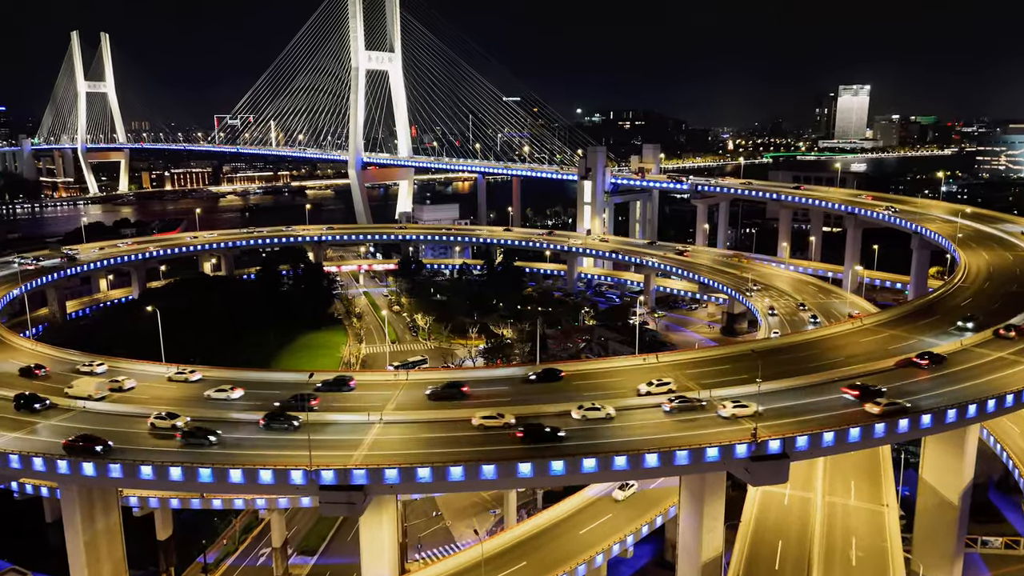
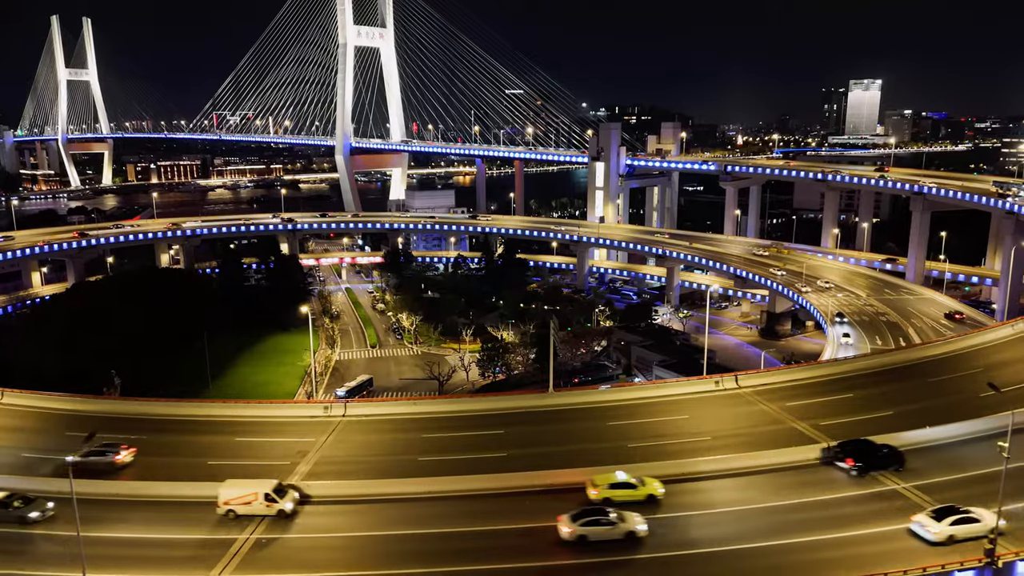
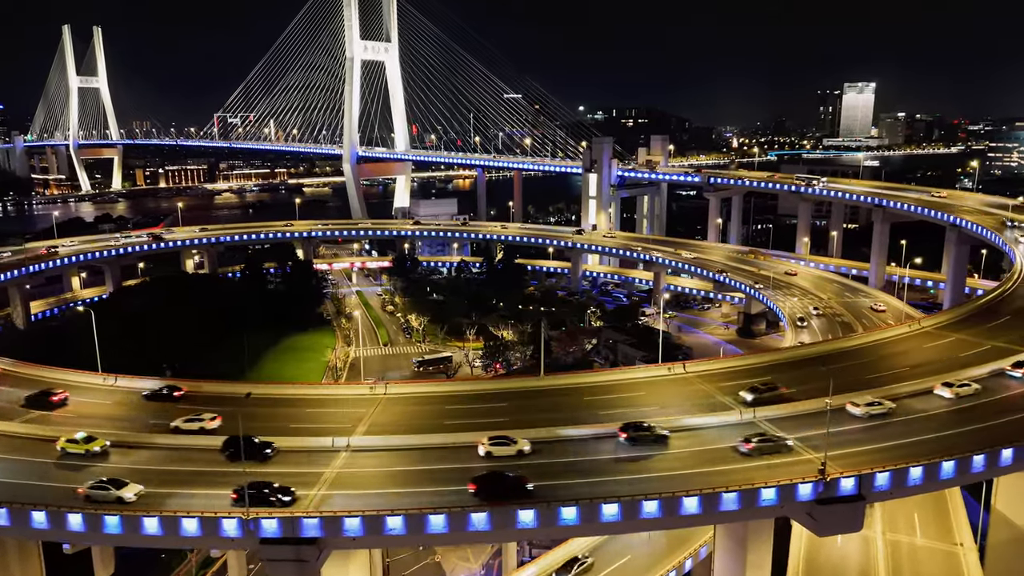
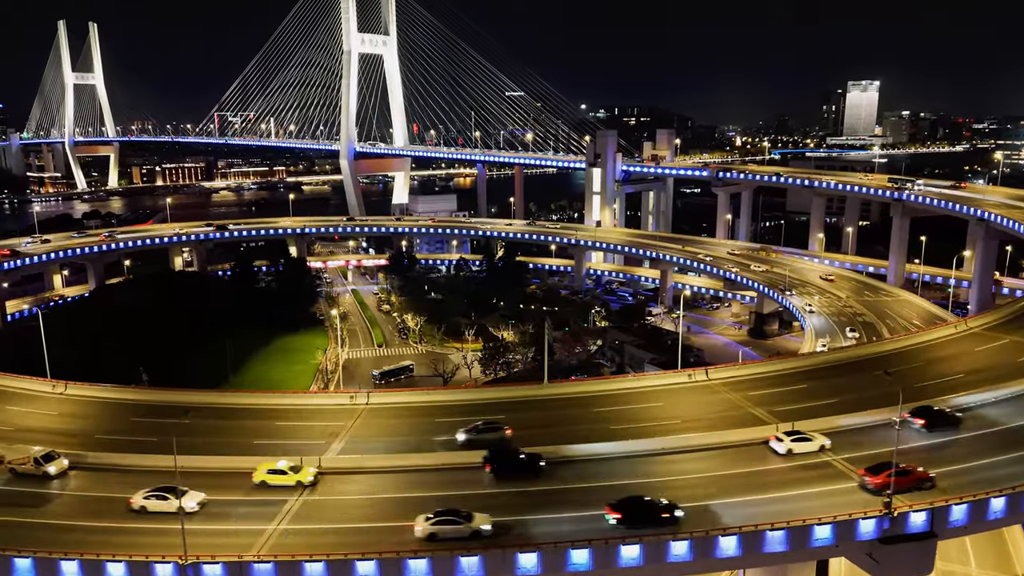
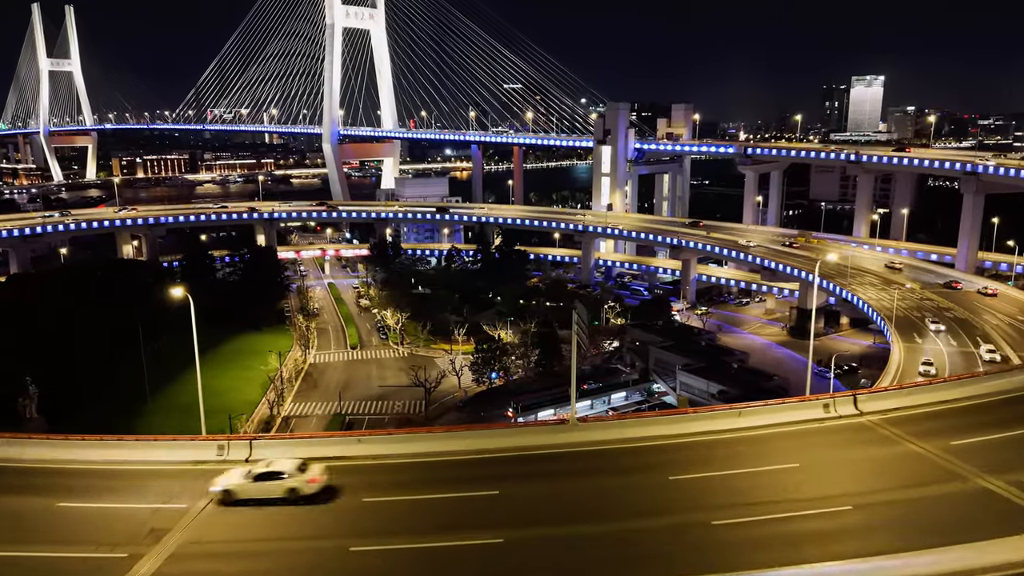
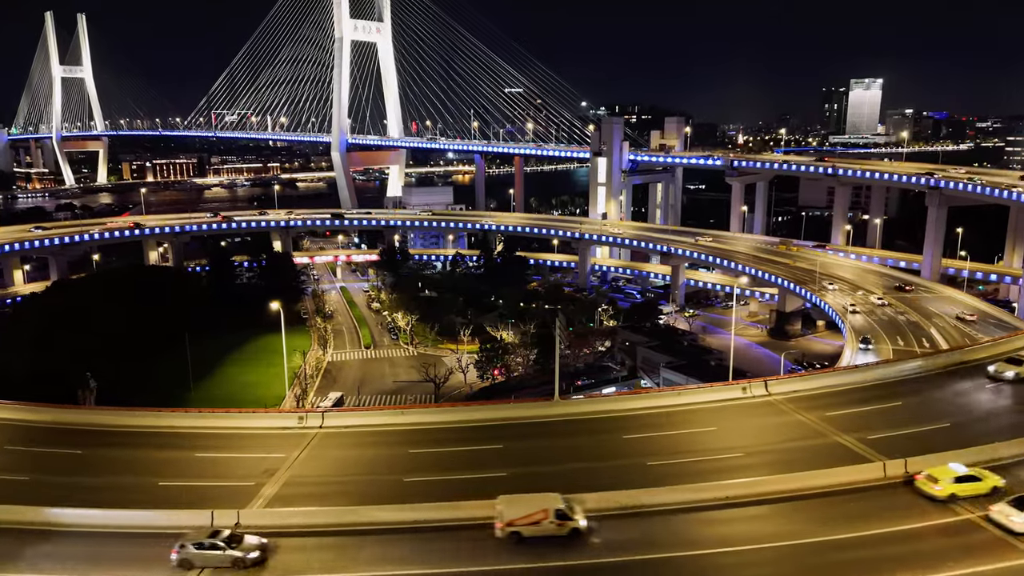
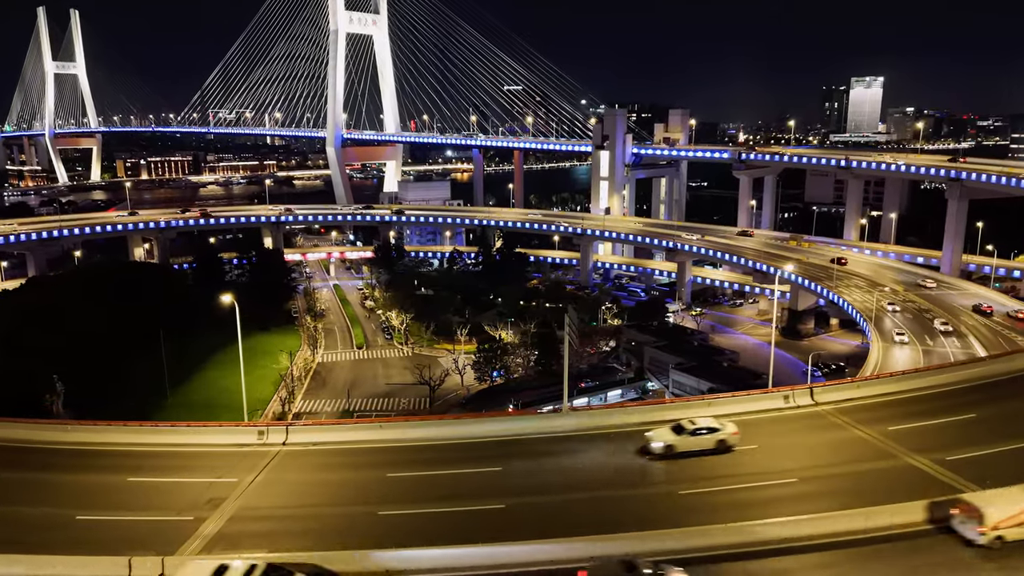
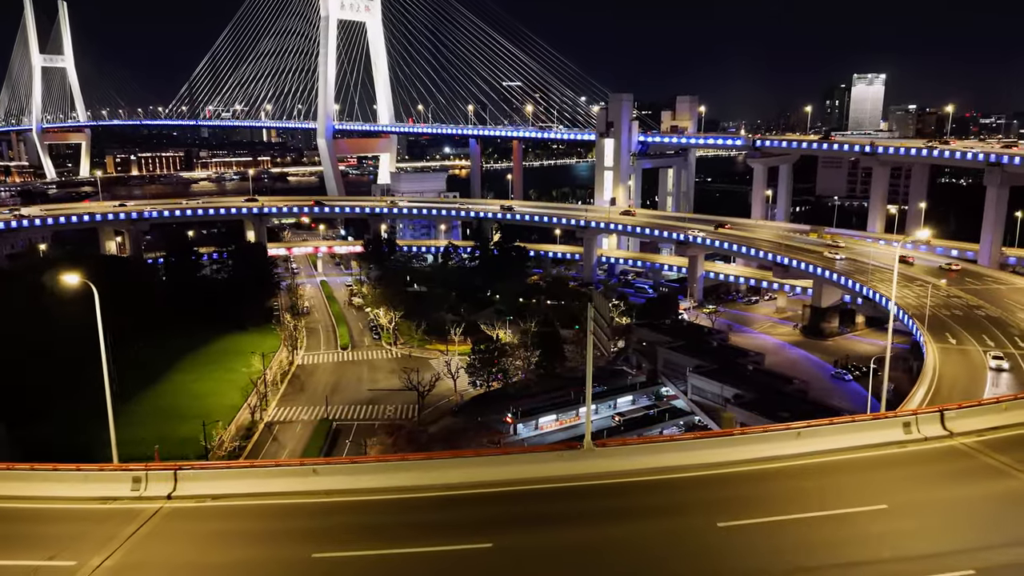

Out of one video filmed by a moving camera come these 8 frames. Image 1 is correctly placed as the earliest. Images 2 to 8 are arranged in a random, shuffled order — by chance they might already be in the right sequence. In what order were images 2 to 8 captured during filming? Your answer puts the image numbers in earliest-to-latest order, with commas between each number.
3, 4, 2, 6, 7, 5, 8
